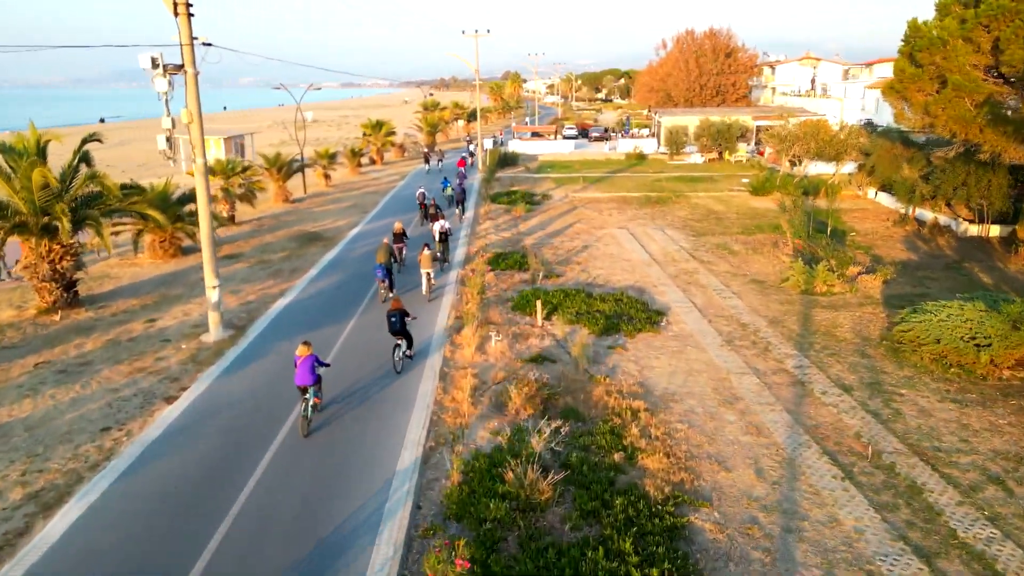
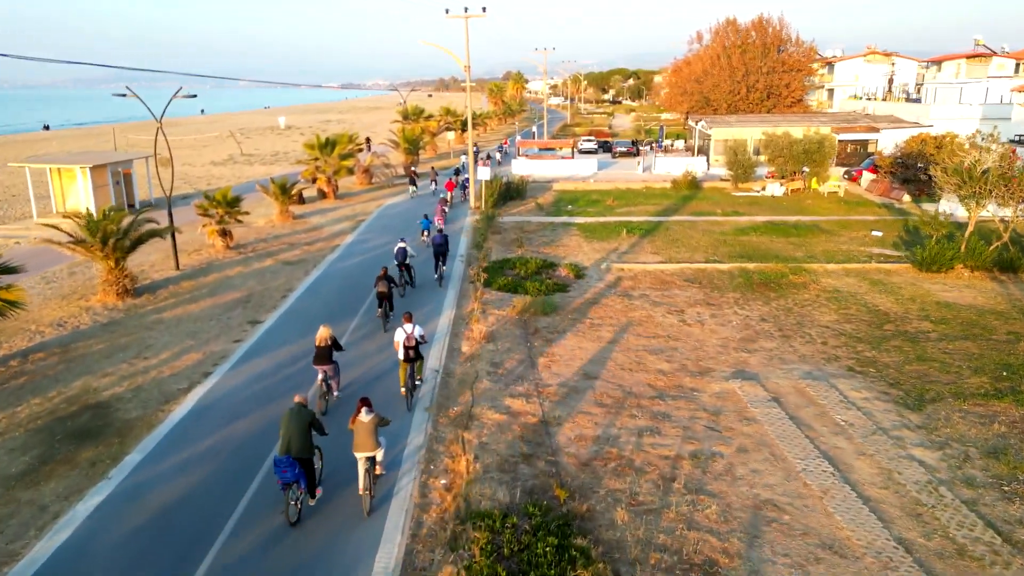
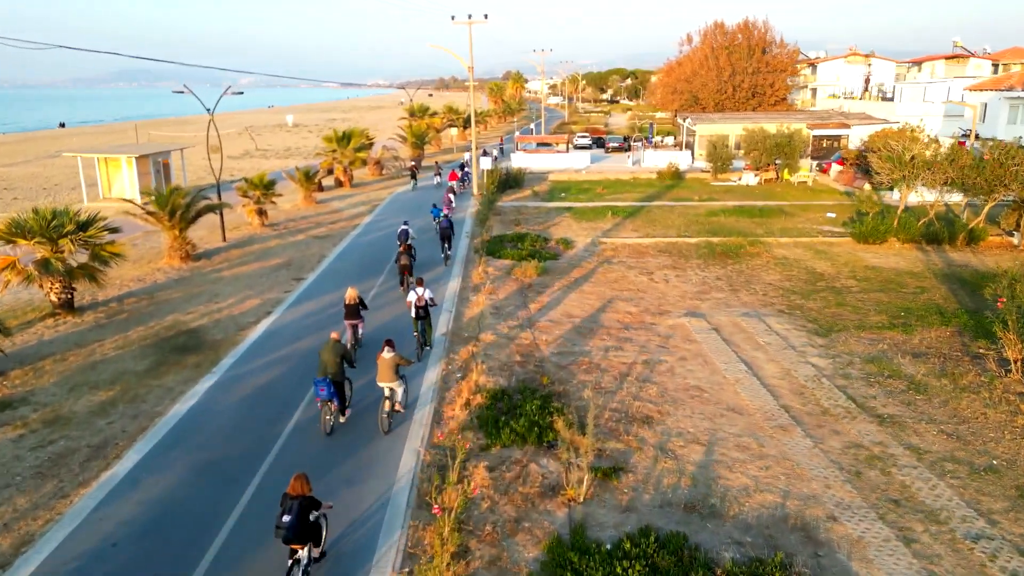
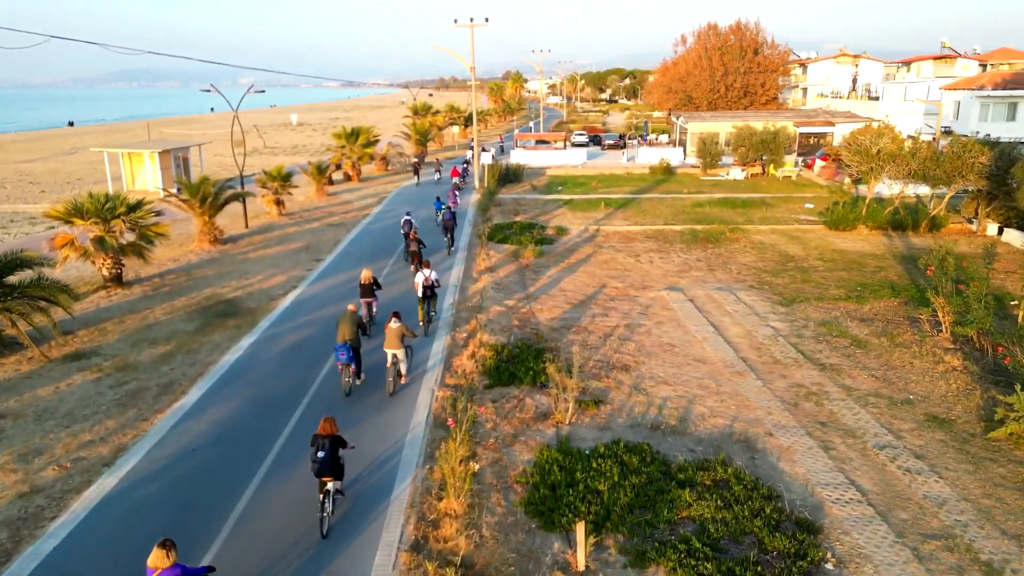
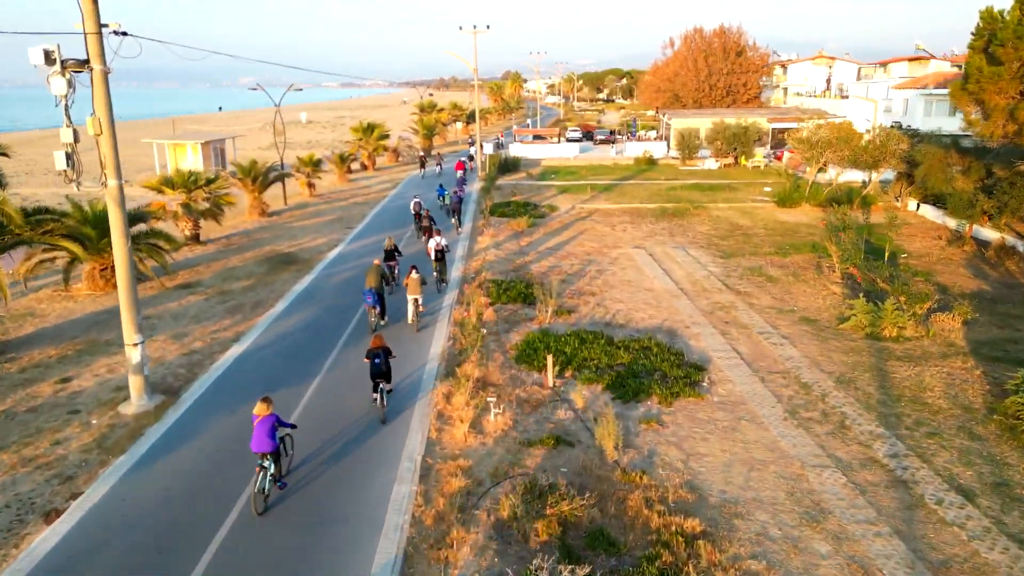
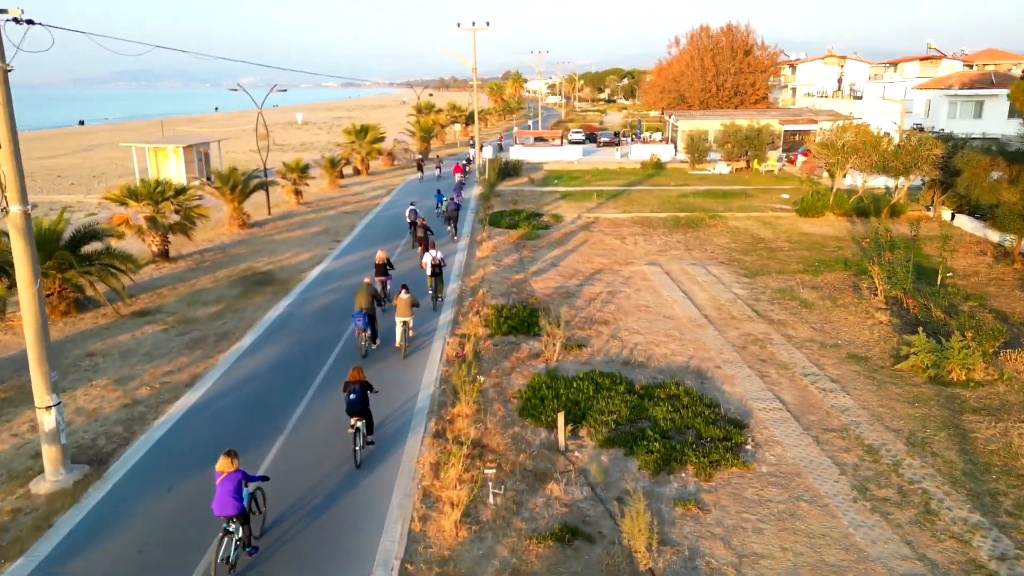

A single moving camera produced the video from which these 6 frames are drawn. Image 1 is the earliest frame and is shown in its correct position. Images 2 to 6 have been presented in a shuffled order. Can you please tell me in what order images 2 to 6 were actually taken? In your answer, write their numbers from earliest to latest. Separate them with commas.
5, 6, 4, 3, 2
